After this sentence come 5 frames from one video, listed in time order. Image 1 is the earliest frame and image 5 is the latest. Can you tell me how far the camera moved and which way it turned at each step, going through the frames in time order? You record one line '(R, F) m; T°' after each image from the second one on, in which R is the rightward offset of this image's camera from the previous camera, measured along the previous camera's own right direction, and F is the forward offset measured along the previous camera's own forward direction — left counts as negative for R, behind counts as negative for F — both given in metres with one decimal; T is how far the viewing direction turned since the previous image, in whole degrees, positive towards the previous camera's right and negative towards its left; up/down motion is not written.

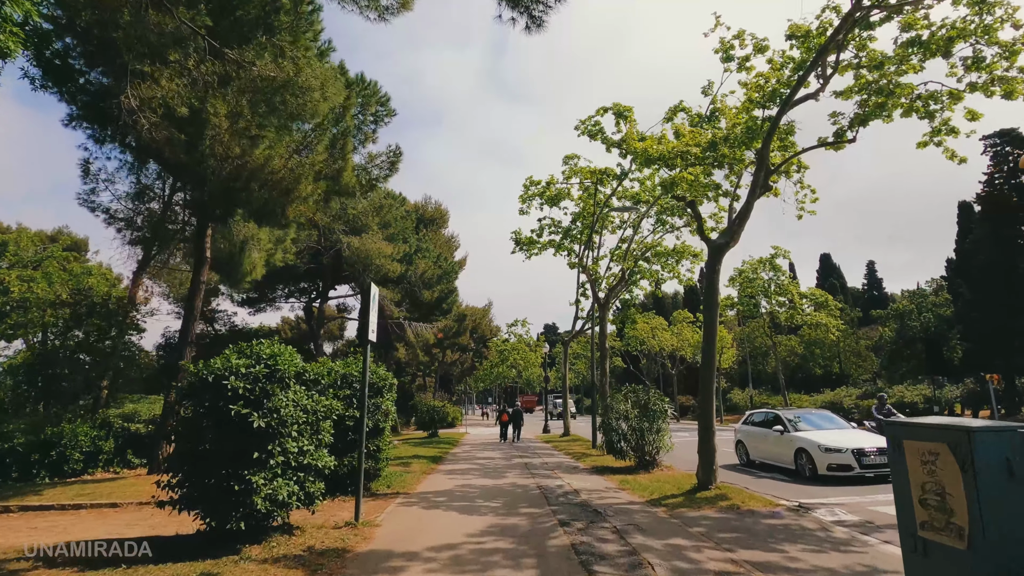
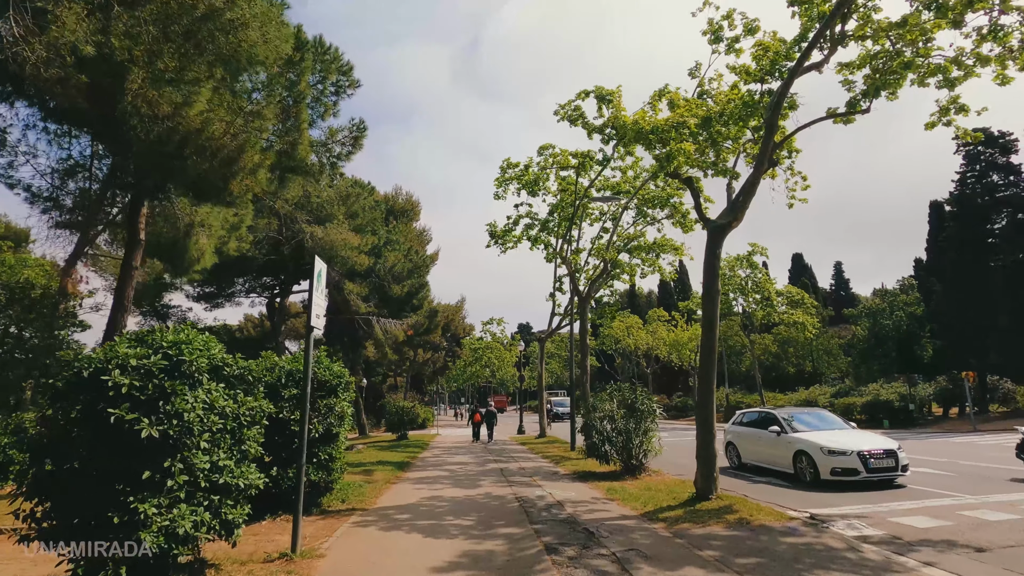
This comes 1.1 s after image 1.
(0.0, +1.2) m; +3°
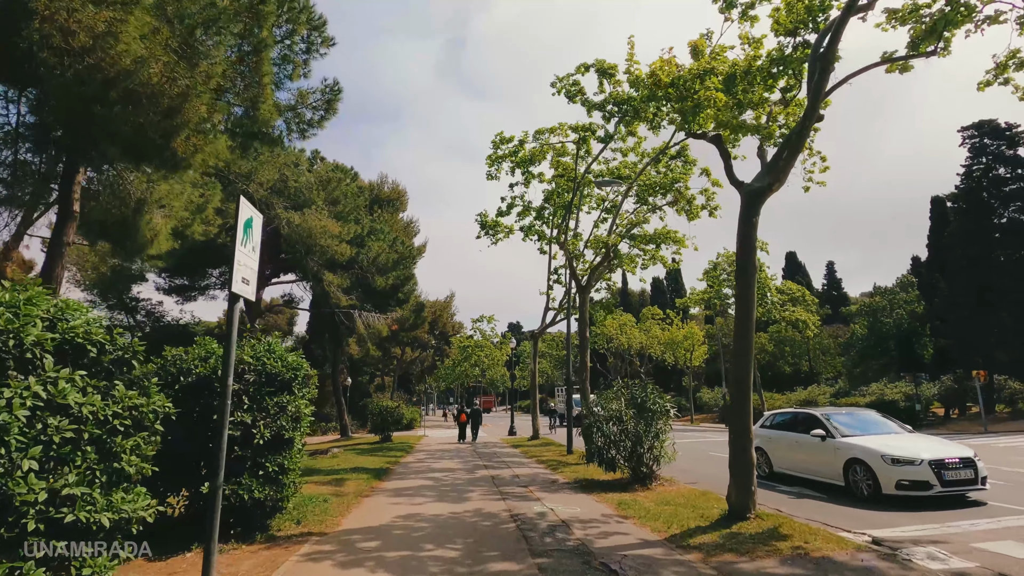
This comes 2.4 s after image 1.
(-0.1, +1.6) m; +1°
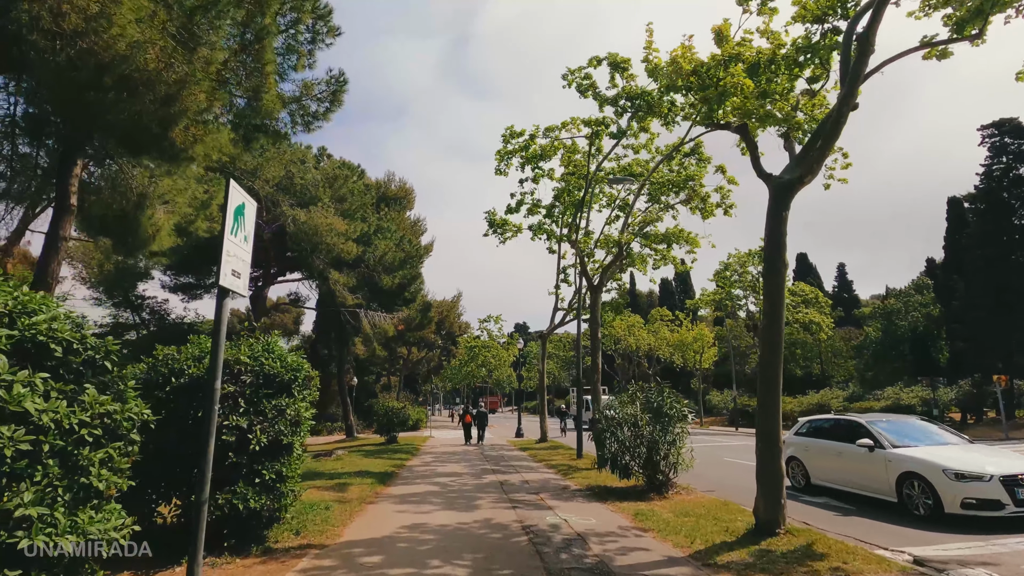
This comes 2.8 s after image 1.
(-0.1, +0.4) m; -1°
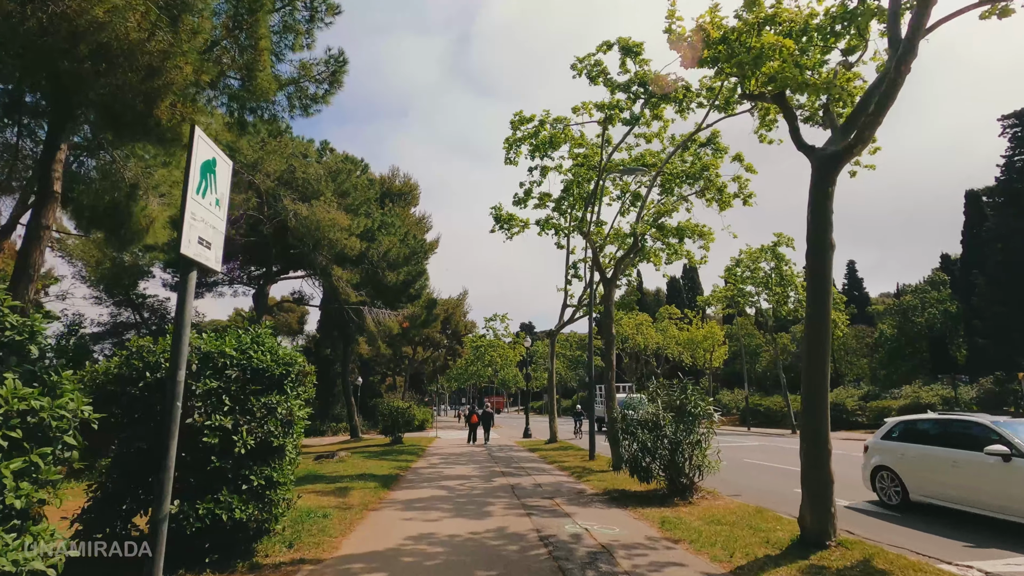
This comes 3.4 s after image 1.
(-0.1, +0.7) m; -1°
